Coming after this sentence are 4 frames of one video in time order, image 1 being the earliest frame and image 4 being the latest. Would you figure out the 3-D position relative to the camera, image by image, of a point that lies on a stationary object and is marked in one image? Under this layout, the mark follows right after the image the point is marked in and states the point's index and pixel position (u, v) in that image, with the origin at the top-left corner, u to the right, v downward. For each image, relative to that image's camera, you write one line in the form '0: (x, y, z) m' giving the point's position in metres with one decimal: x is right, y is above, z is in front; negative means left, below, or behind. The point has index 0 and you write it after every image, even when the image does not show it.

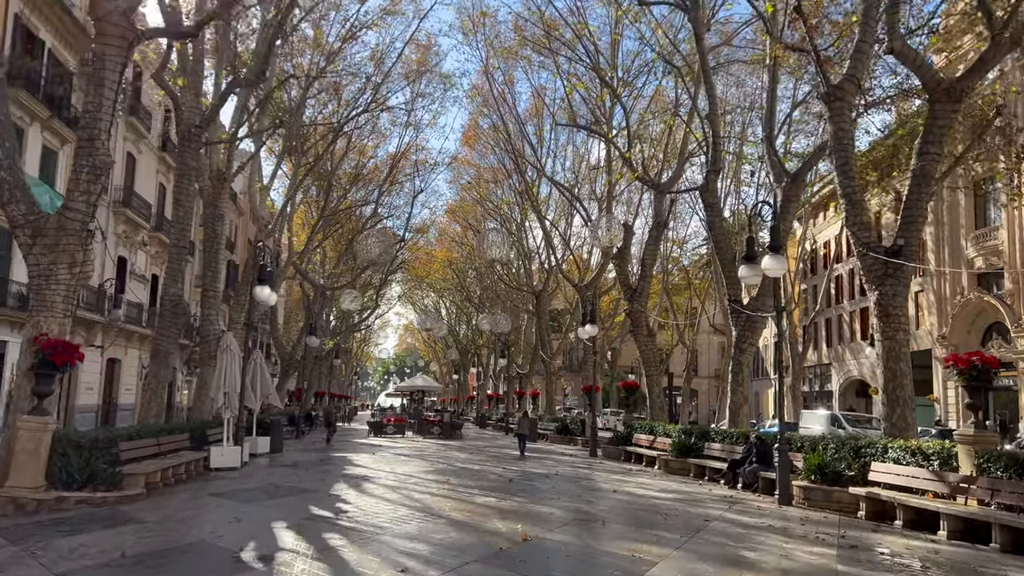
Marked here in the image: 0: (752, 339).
0: (+3.5, -0.8, +12.1) m
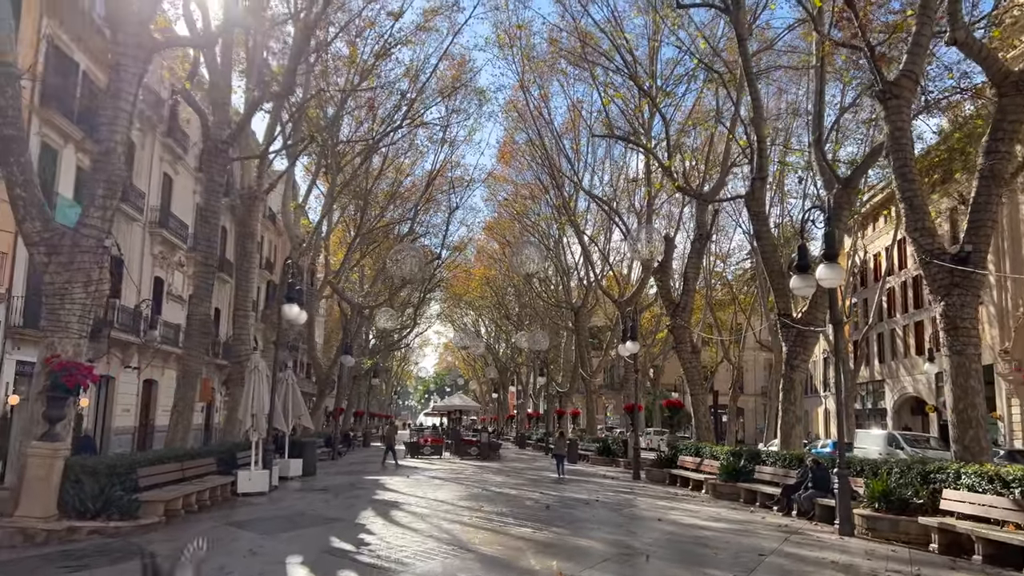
0: (+4.1, -0.9, +11.4) m
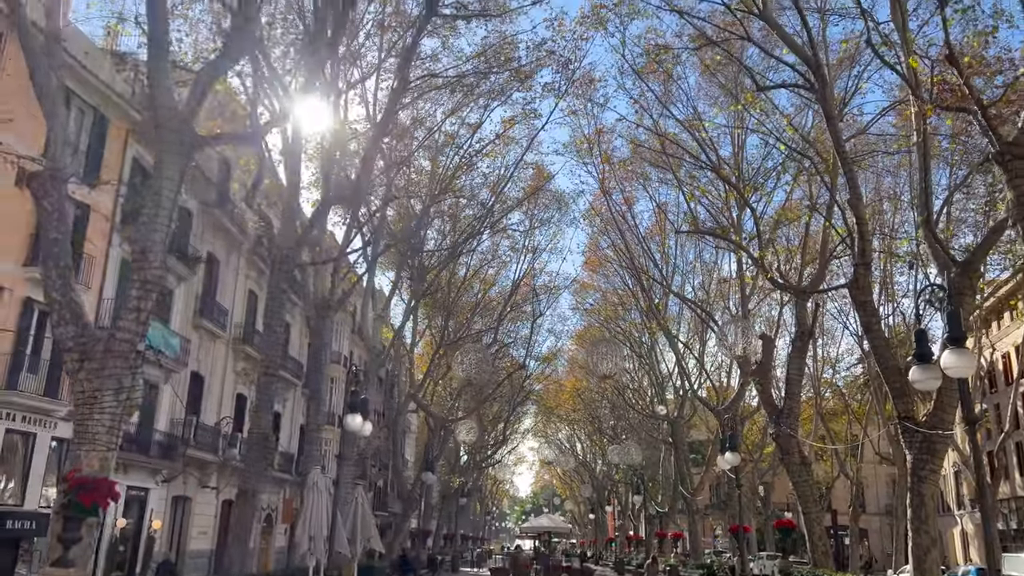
0: (+5.0, -2.1, +9.8) m
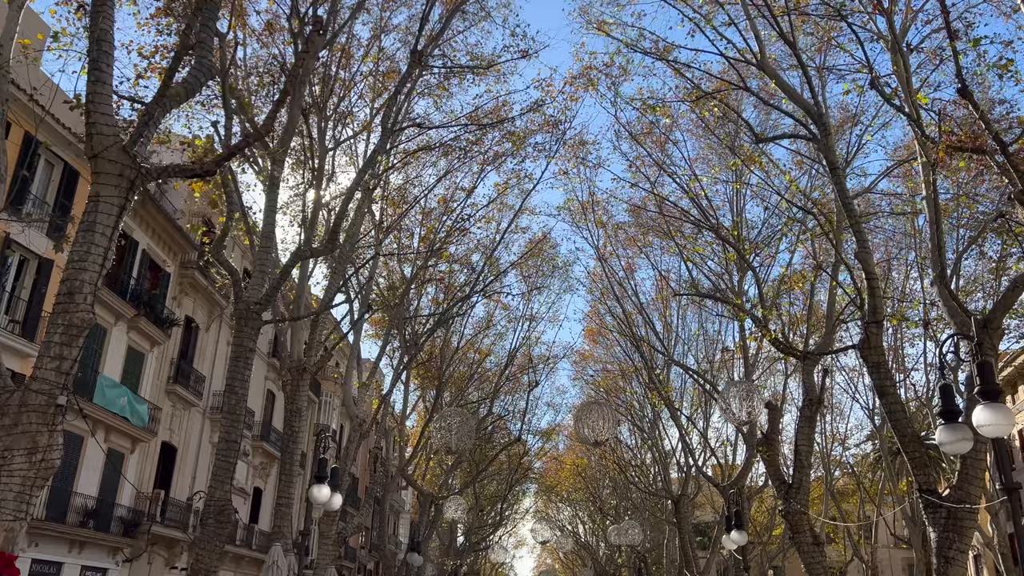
0: (+4.8, -2.7, +8.8) m
